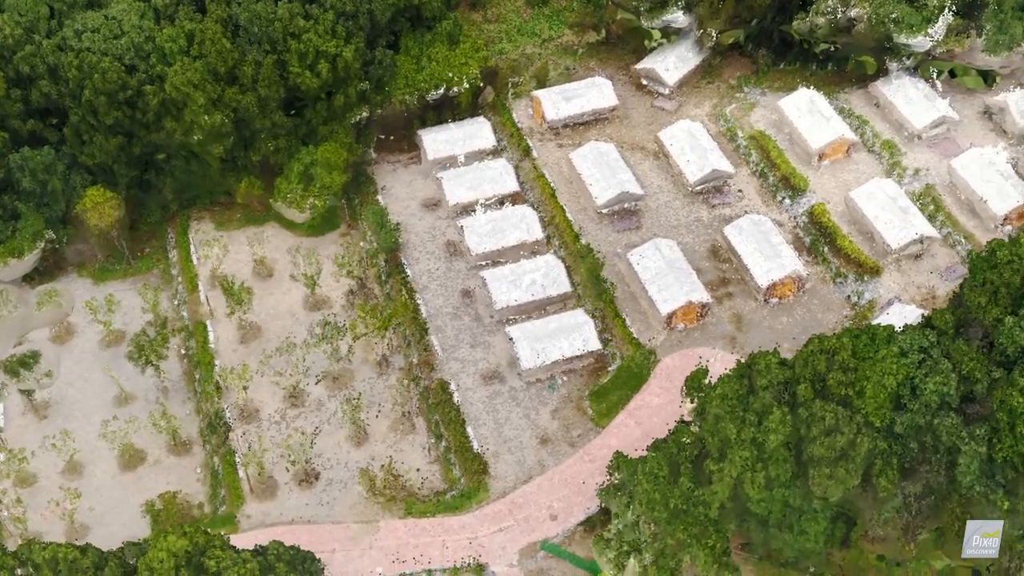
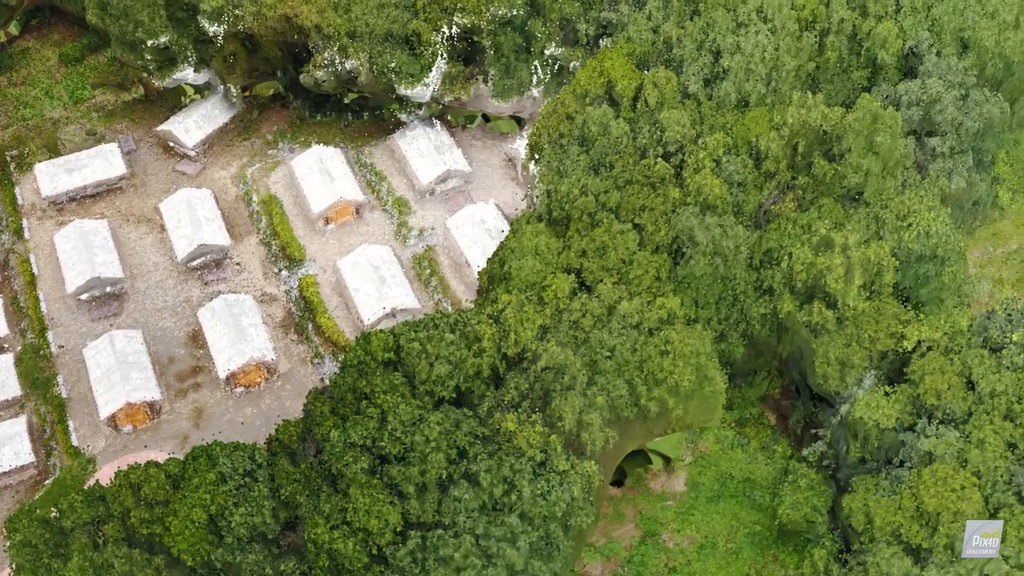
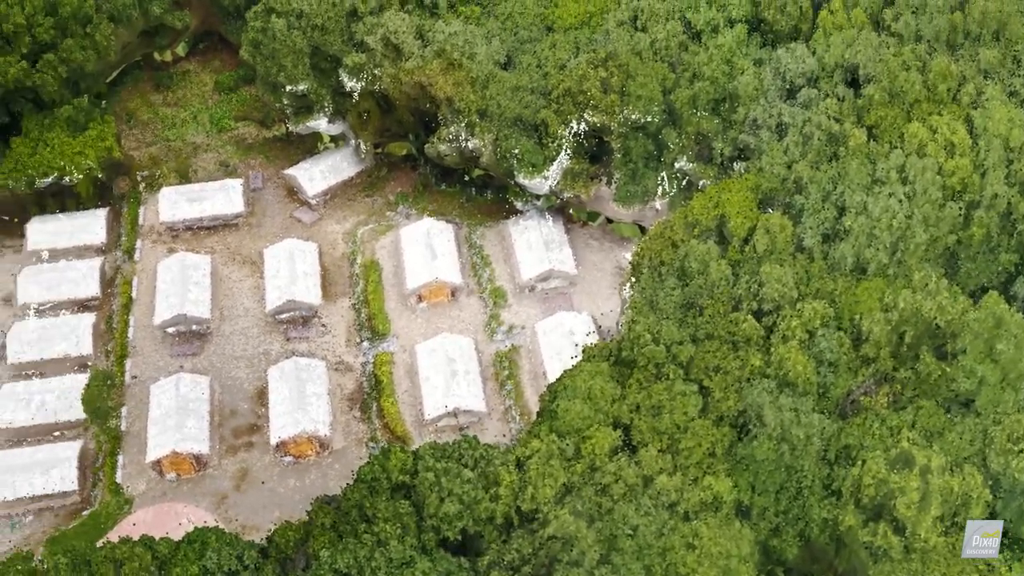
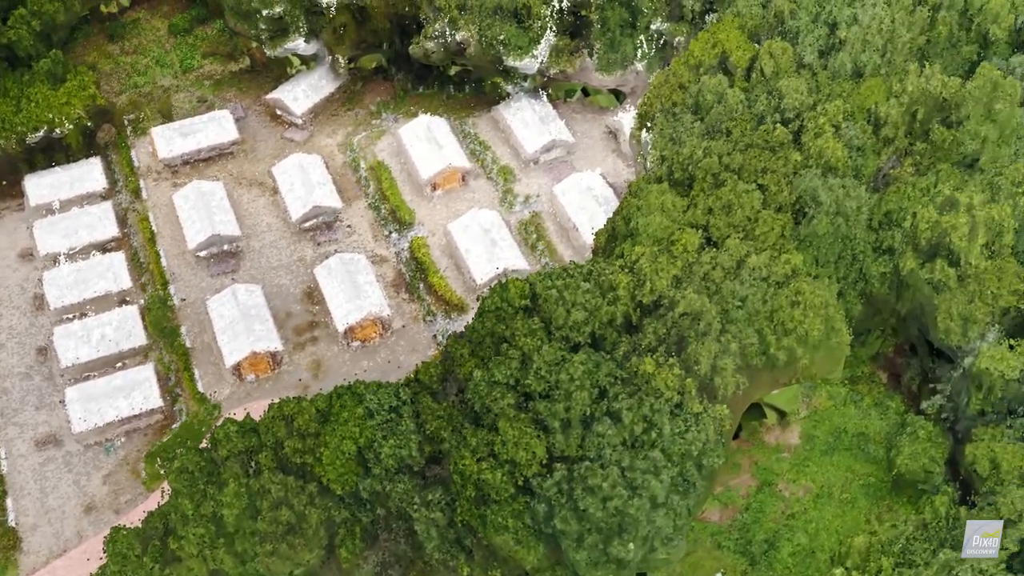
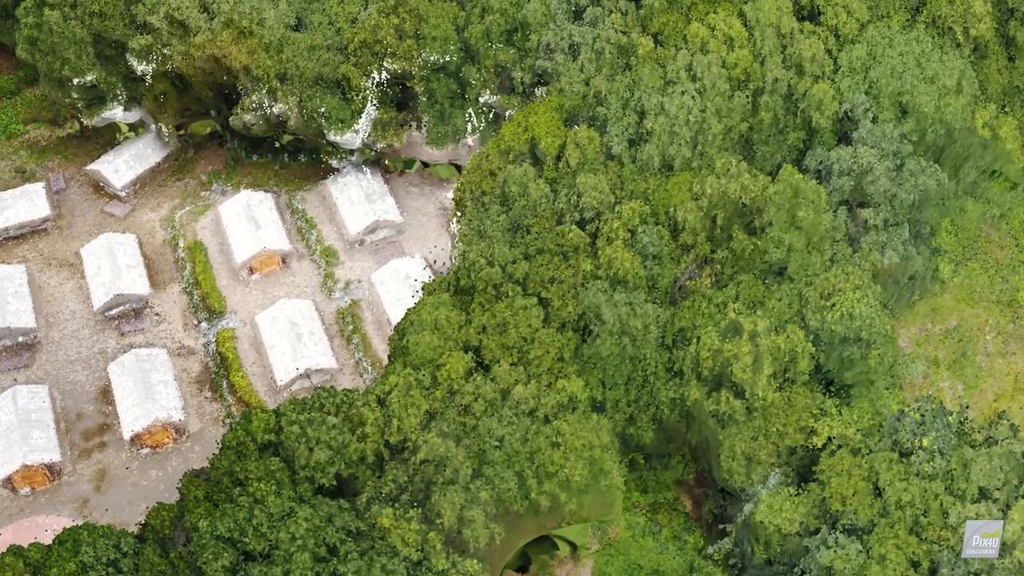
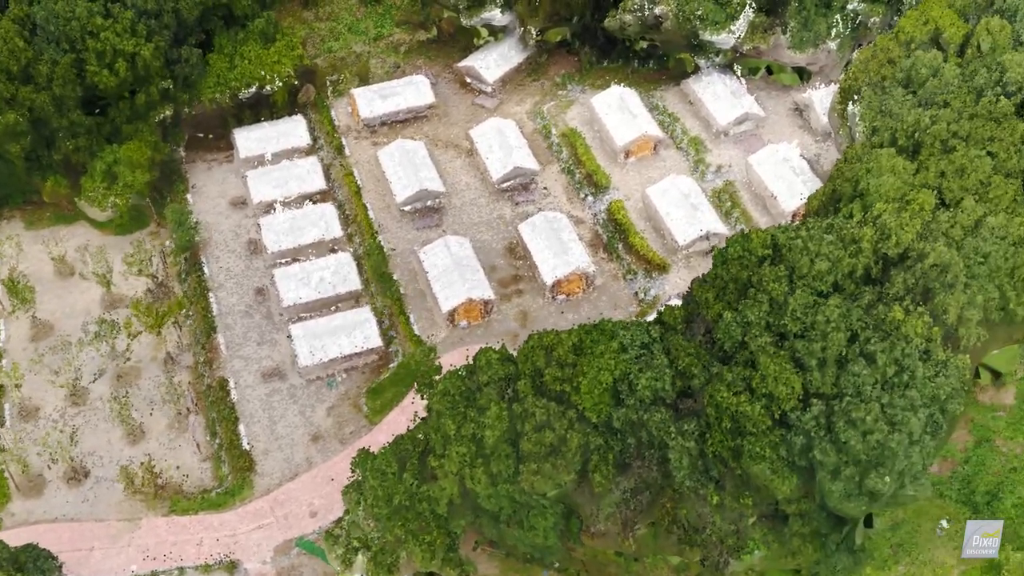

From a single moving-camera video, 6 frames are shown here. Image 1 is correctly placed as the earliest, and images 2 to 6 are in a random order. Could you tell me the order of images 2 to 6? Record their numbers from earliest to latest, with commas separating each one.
6, 4, 2, 5, 3
